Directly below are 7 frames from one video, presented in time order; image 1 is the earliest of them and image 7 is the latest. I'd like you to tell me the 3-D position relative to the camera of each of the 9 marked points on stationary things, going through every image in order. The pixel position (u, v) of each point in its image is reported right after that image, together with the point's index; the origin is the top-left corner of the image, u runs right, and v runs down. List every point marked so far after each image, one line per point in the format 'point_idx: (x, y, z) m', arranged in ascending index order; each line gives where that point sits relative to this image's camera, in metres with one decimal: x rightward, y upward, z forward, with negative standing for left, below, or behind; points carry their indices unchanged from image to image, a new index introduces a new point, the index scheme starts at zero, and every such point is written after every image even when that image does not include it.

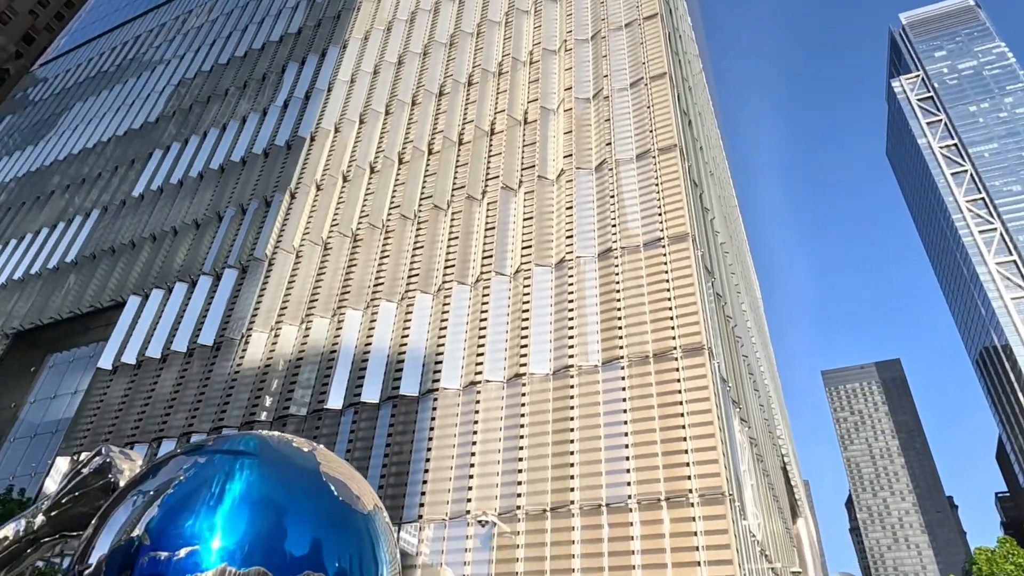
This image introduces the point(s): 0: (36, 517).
0: (-4.6, -2.2, +6.3) m
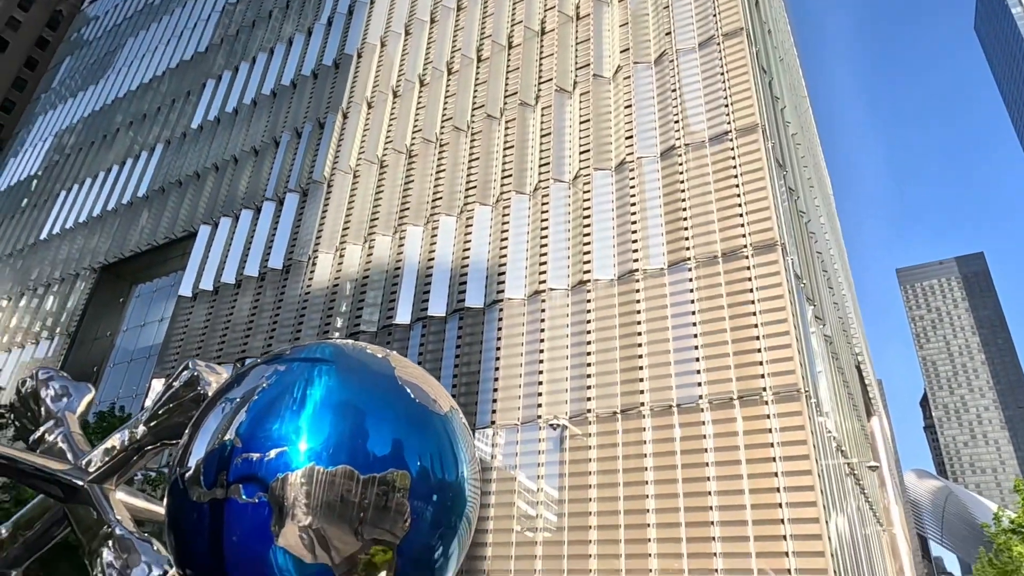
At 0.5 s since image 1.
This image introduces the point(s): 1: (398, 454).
0: (-3.8, -1.4, +6.7) m
1: (-0.9, -1.3, +5.1) m
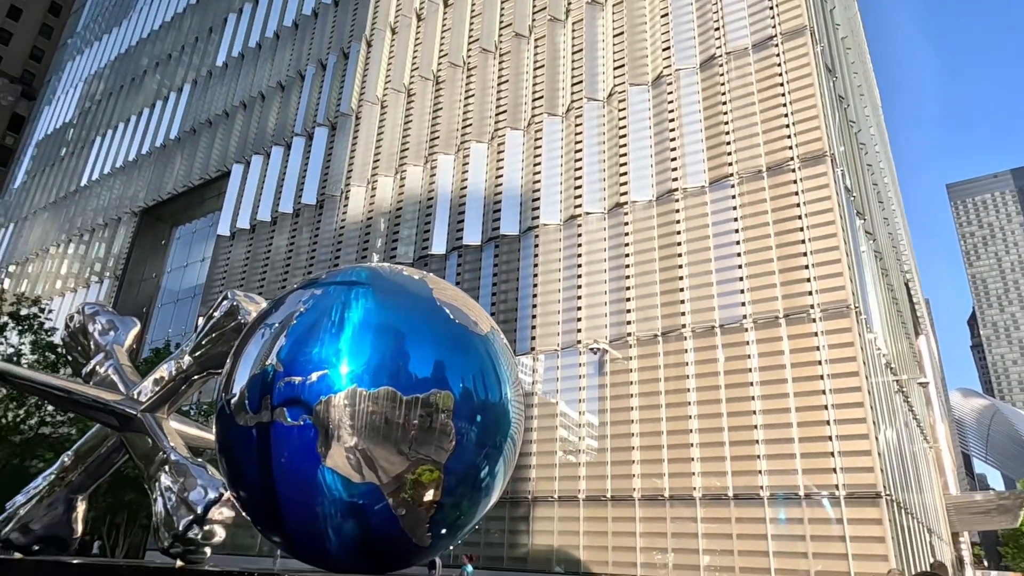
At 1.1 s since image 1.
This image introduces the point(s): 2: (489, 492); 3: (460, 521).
0: (-3.4, -0.7, +6.8) m
1: (-0.6, -0.7, +5.0) m
2: (-0.2, -1.7, +5.4) m
3: (-0.4, -1.9, +5.3) m
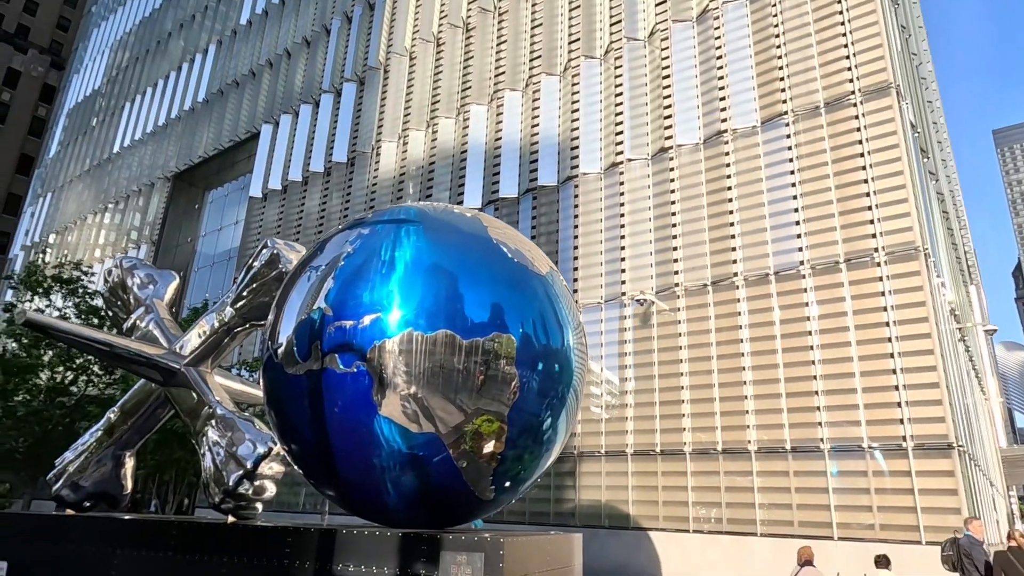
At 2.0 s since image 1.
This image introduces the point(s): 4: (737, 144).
0: (-2.8, -0.2, +6.5) m
1: (-0.1, -0.2, +4.6) m
2: (+0.3, -1.2, +5.1) m
3: (+0.1, -1.4, +4.9) m
4: (+4.3, +2.7, +12.5) m
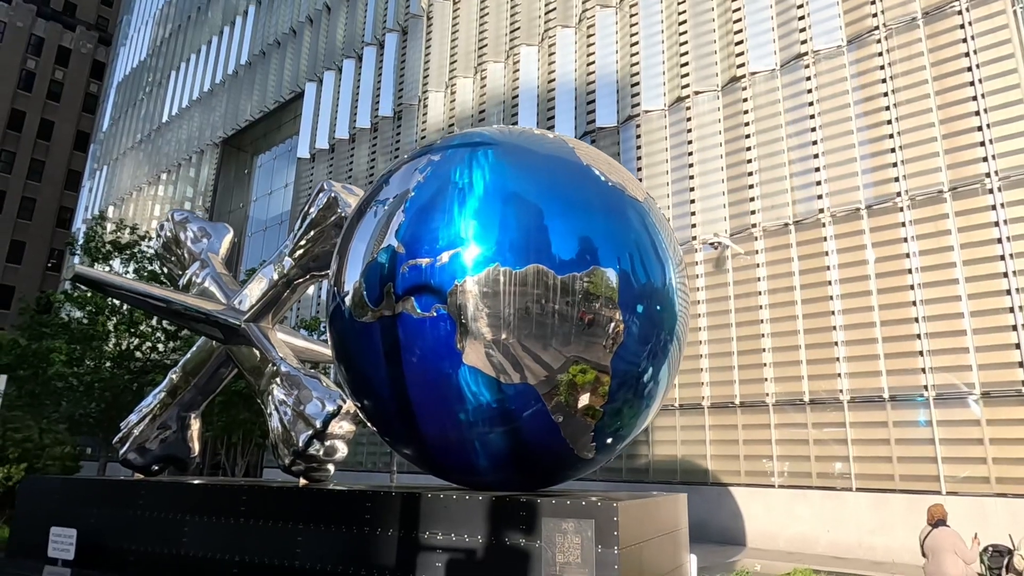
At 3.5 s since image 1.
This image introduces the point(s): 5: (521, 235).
0: (-2.1, +0.2, +6.1) m
1: (+0.5, +0.2, +3.9) m
2: (+1.0, -0.8, +4.5) m
3: (+0.7, -0.9, +4.4) m
4: (+5.3, +3.8, +11.4) m
5: (+0.1, +0.3, +3.9) m
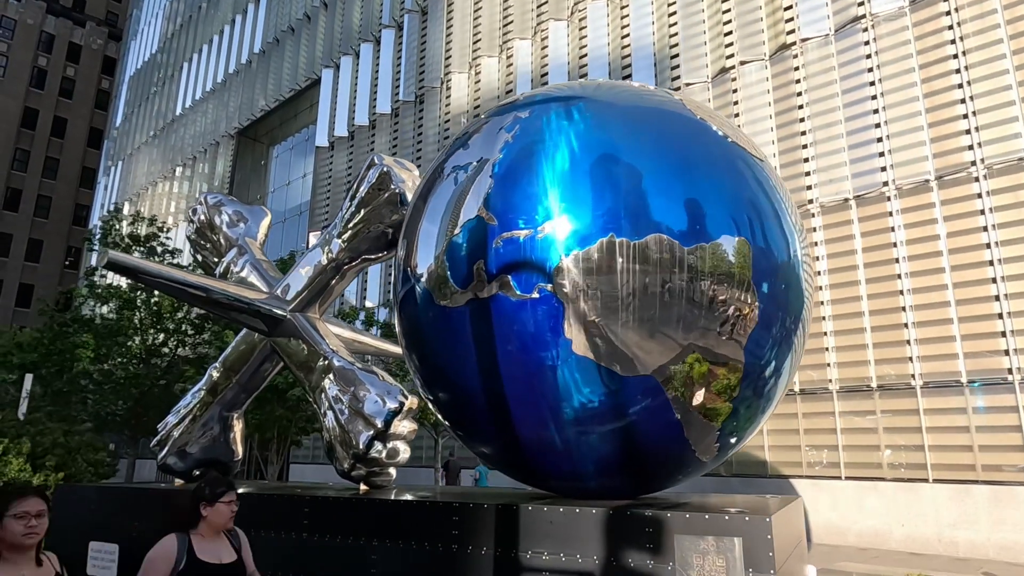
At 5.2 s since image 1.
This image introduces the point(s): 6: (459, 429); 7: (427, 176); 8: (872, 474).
0: (-1.5, +0.4, +5.5) m
1: (+1.0, +0.4, +3.3) m
2: (+1.5, -0.6, +3.9) m
3: (+1.3, -0.8, +3.8) m
4: (+5.9, +4.1, +10.6) m
5: (+0.6, +0.4, +3.3) m
6: (-0.3, -0.8, +3.9) m
7: (-0.5, +0.7, +4.1) m
8: (+5.5, -2.9, +10.1) m
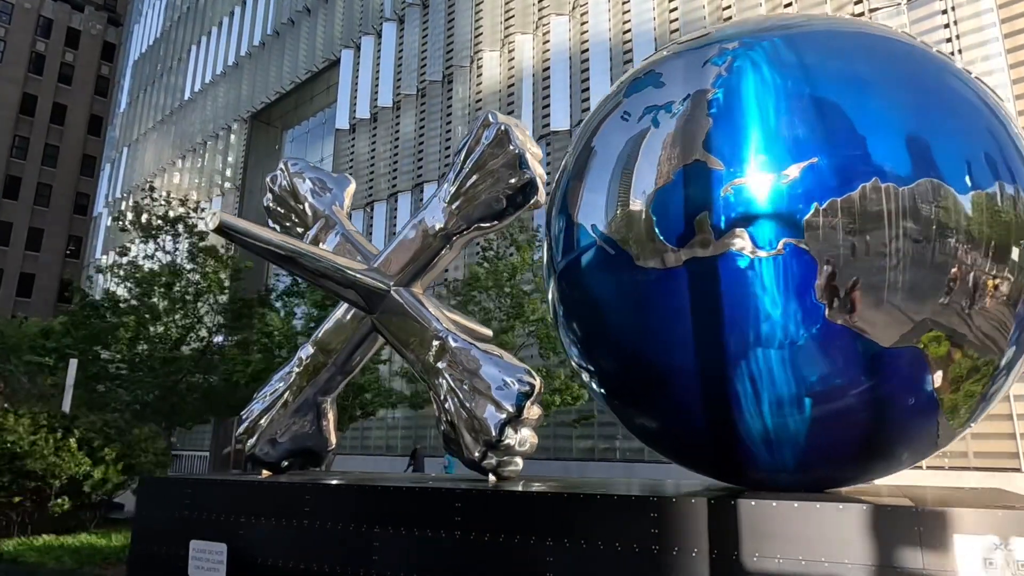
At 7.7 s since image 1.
0: (-0.6, +0.6, +5.0) m
1: (+2.0, +0.6, +2.8) m
2: (+2.5, -0.4, +3.4) m
3: (+2.3, -0.6, +3.3) m
4: (+6.8, +4.4, +10.1) m
5: (+1.6, +0.6, +2.8) m
6: (+0.6, -0.6, +3.4) m
7: (+0.4, +0.9, +3.6) m
8: (+6.5, -2.6, +9.7) m
